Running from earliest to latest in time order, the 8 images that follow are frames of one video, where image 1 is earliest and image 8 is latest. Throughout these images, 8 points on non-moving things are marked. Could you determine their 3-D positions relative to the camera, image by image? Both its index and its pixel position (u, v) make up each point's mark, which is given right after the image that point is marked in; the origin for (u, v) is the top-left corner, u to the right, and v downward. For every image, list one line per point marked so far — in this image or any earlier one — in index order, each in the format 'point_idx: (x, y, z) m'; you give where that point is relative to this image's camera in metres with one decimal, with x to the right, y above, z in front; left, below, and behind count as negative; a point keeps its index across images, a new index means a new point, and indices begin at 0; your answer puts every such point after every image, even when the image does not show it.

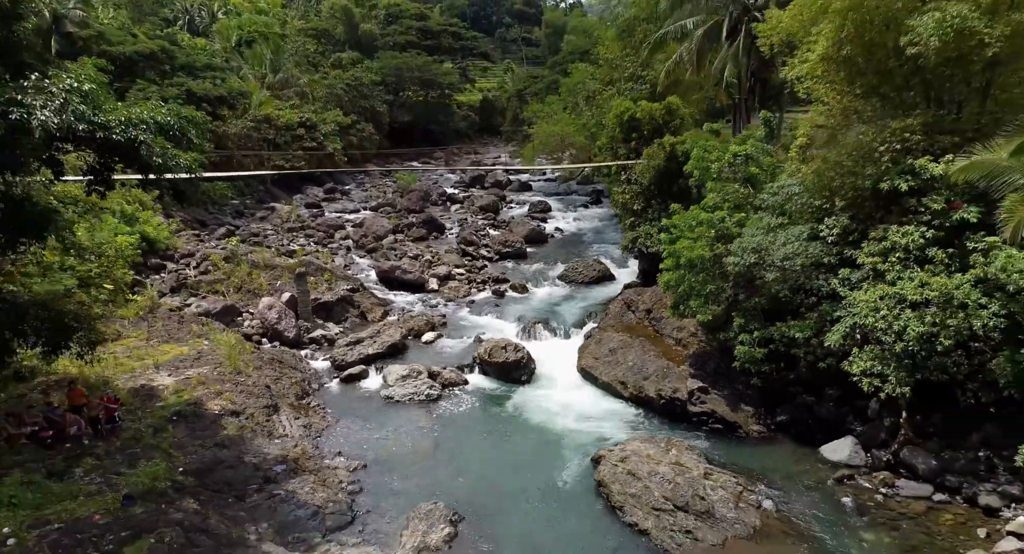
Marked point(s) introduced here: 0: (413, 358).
0: (-2.3, -1.9, +14.1) m
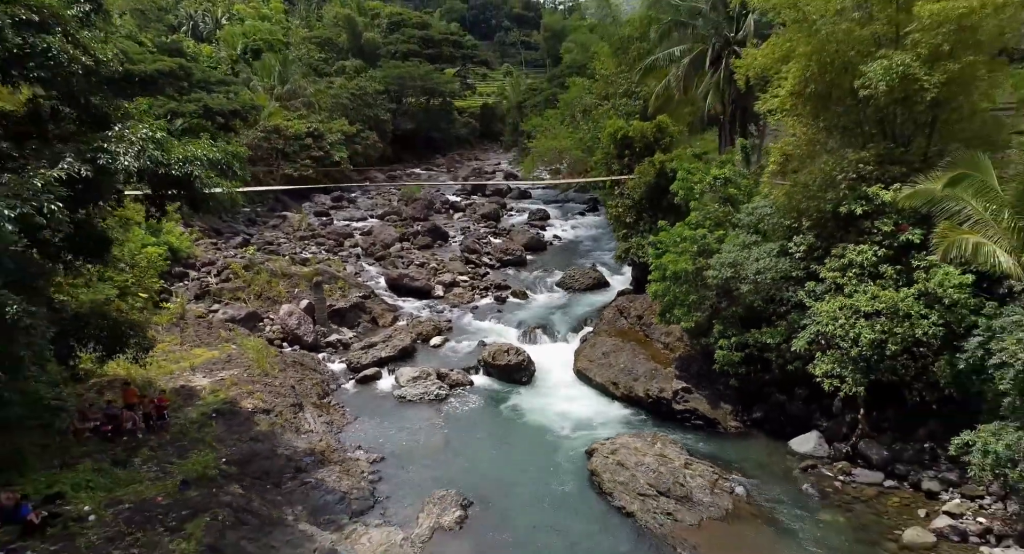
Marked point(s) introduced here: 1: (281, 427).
0: (-2.3, -2.1, +15.3) m
1: (-4.4, -2.8, +11.7) m
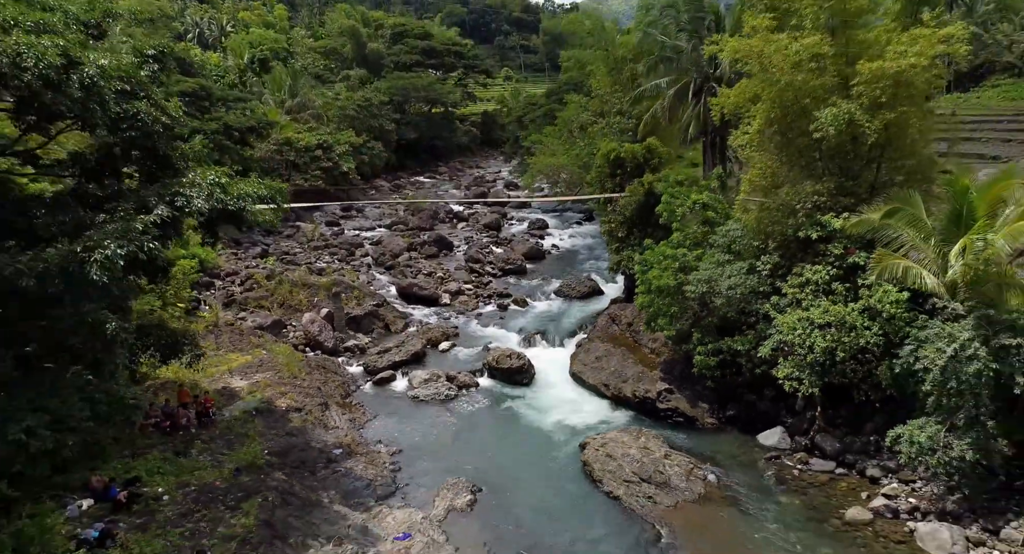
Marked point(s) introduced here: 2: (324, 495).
0: (-2.2, -2.4, +16.9) m
1: (-4.3, -3.2, +13.2) m
2: (-3.4, -3.9, +11.0) m
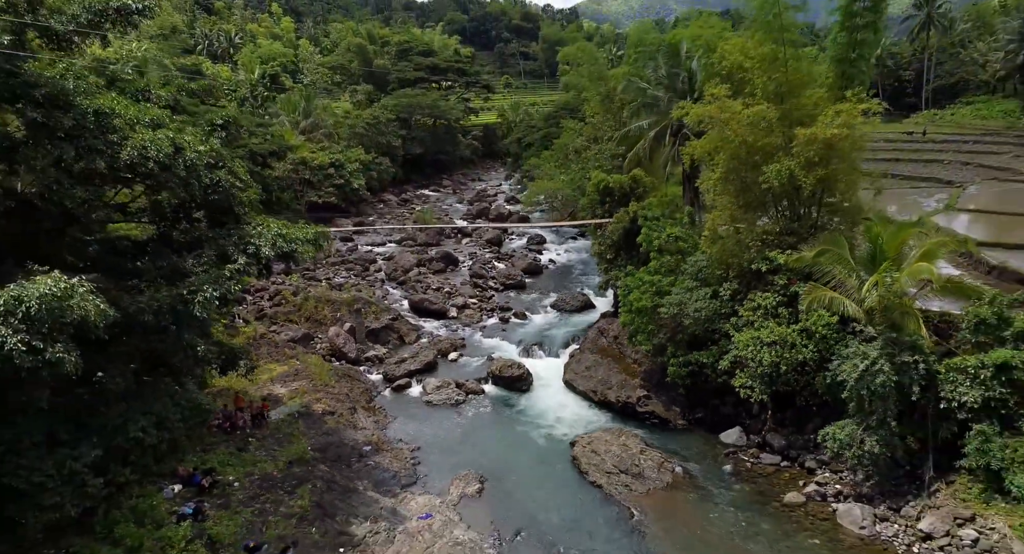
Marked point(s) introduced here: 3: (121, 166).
0: (-2.2, -3.0, +19.3) m
1: (-4.3, -3.8, +15.6) m
2: (-3.4, -4.5, +13.4) m
3: (-6.3, +1.8, +9.9) m
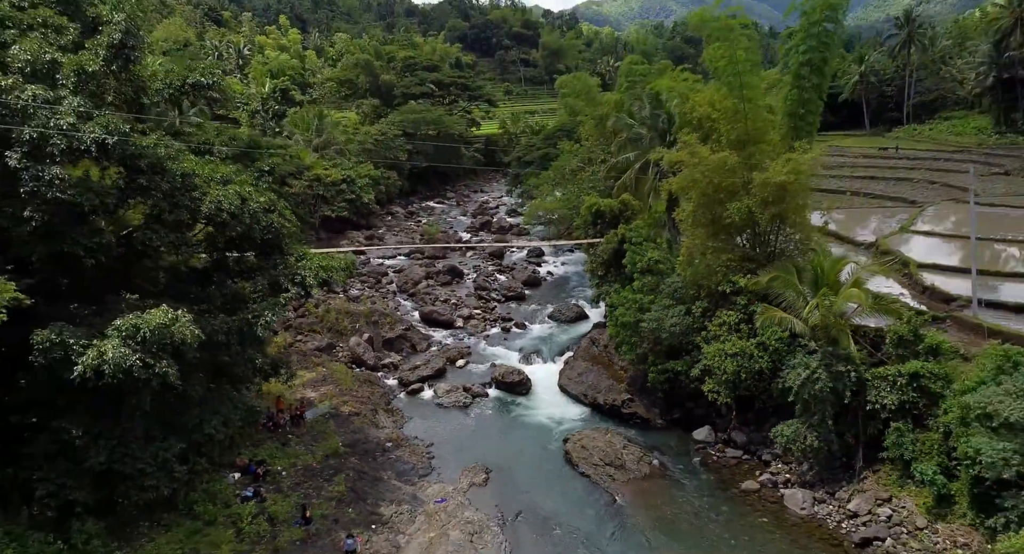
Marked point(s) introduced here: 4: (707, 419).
0: (-2.2, -3.6, +21.7) m
1: (-4.3, -4.3, +18.1) m
2: (-3.3, -5.1, +15.8) m
3: (-6.3, +1.2, +12.4) m
4: (+5.6, -4.1, +17.6) m
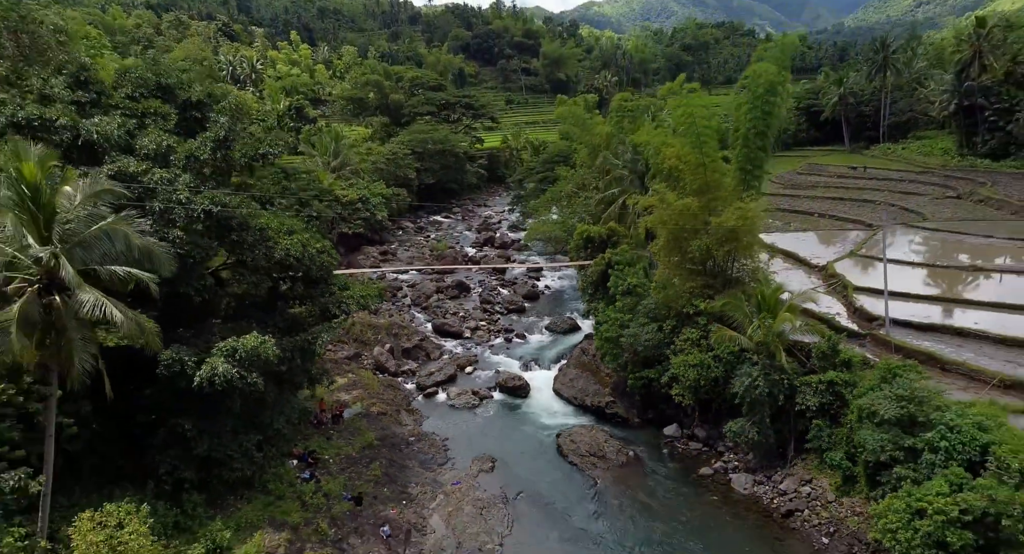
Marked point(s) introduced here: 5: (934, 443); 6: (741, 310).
0: (-2.1, -4.4, +25.3) m
1: (-4.2, -5.1, +21.7) m
2: (-3.3, -5.9, +19.4) m
3: (-6.3, +0.4, +16.0) m
4: (+5.7, -4.9, +21.1) m
5: (+9.5, -3.7, +13.6) m
6: (+6.9, -1.0, +18.4) m
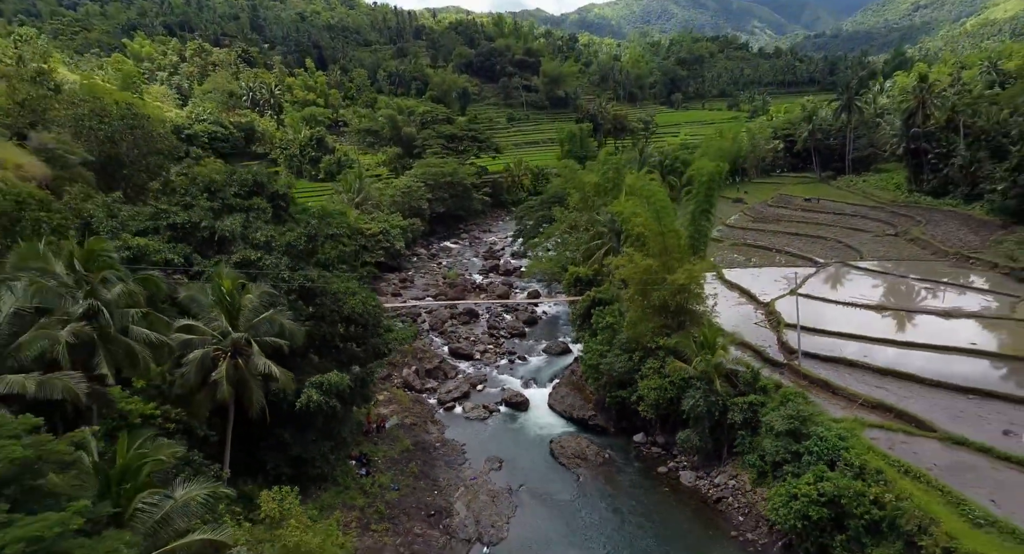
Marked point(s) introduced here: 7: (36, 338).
0: (-2.0, -6.2, +31.3) m
1: (-4.1, -7.0, +27.7) m
2: (-3.2, -7.7, +25.4) m
3: (-6.1, -1.4, +22.0) m
4: (+5.8, -6.7, +27.1) m
5: (+9.6, -5.5, +19.6) m
6: (+7.1, -2.8, +24.4) m
7: (-9.4, -1.2, +12.1) m
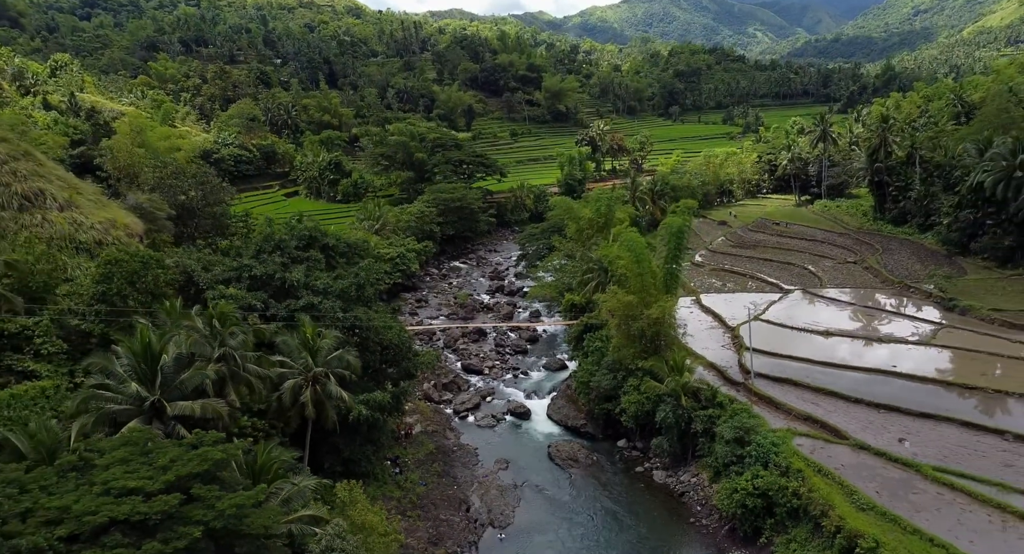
0: (-1.7, -7.9, +36.8) m
1: (-3.8, -8.6, +33.2) m
2: (-2.9, -9.4, +30.9) m
3: (-5.9, -3.1, +27.5) m
4: (+6.1, -8.4, +32.6) m
5: (+9.8, -7.2, +25.0) m
6: (+7.3, -4.5, +29.9) m
7: (-9.2, -2.9, +17.6) m
